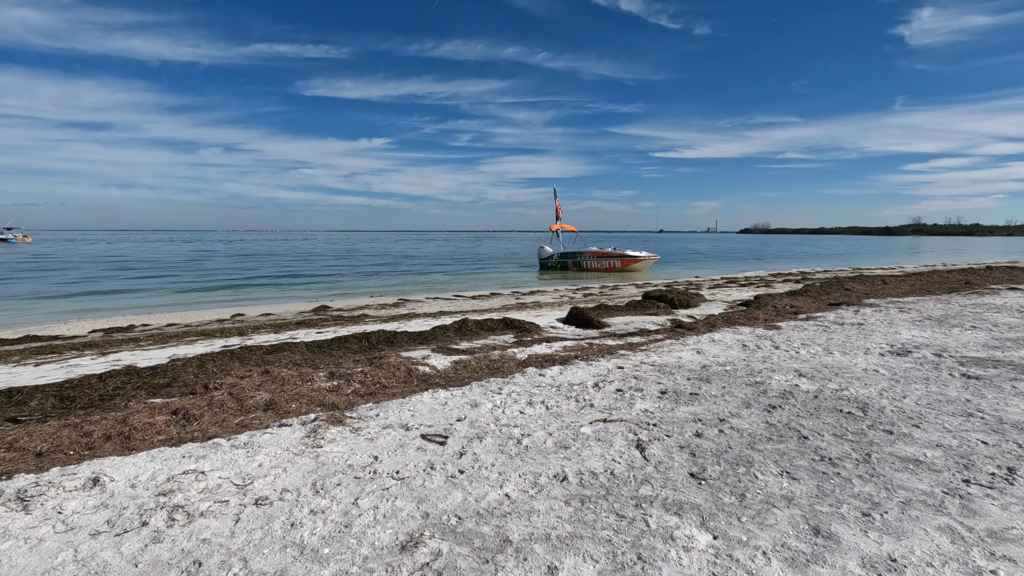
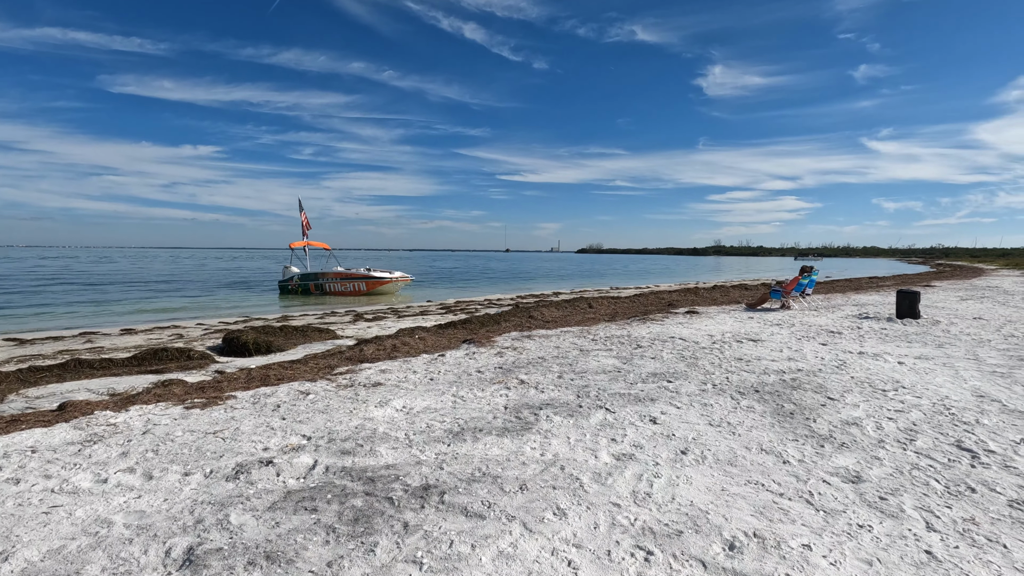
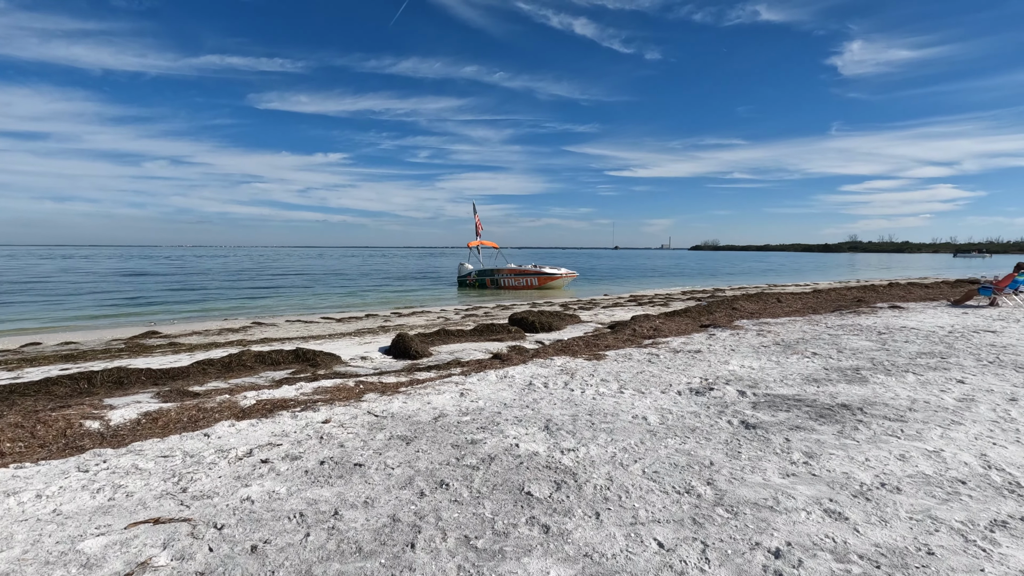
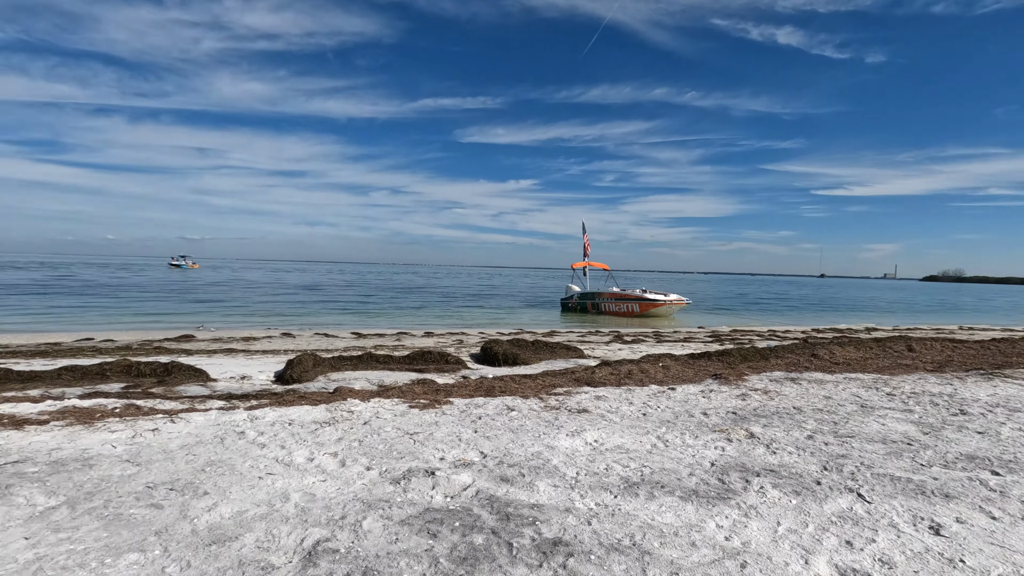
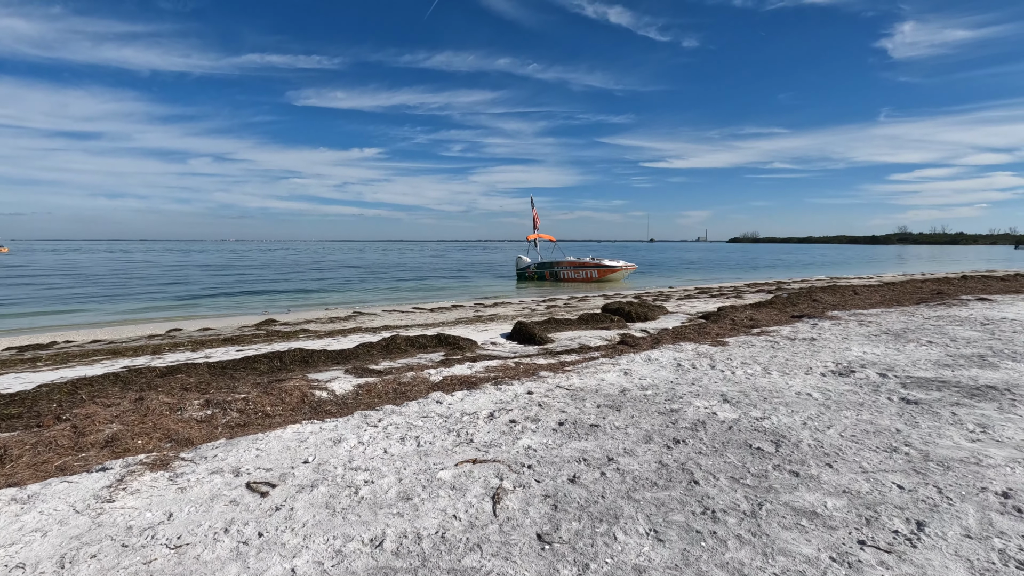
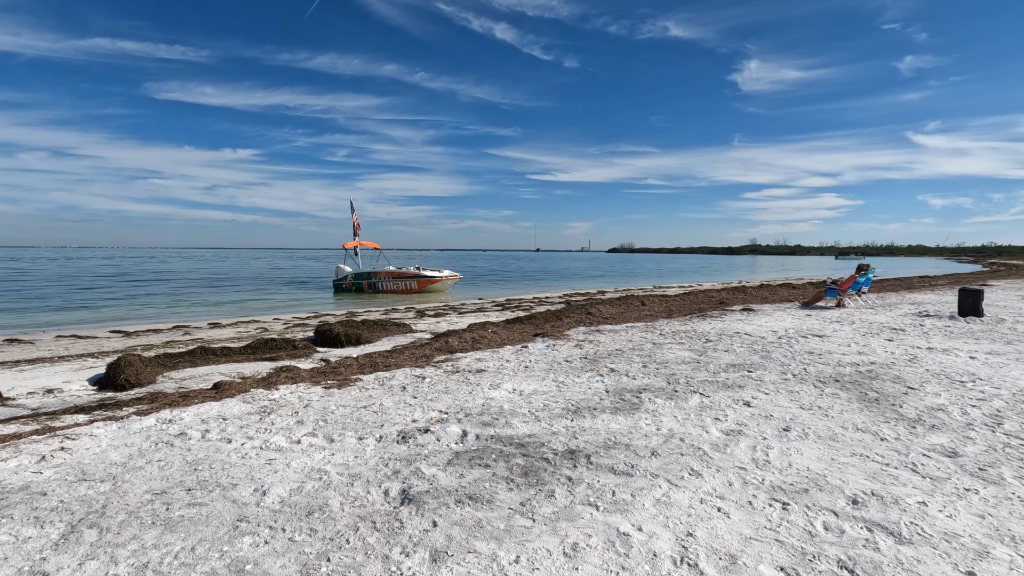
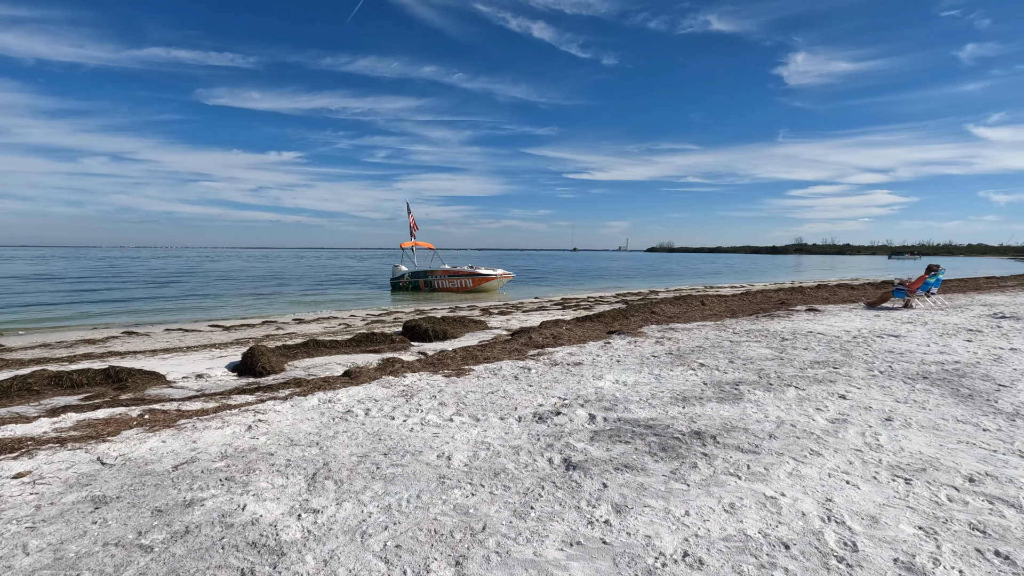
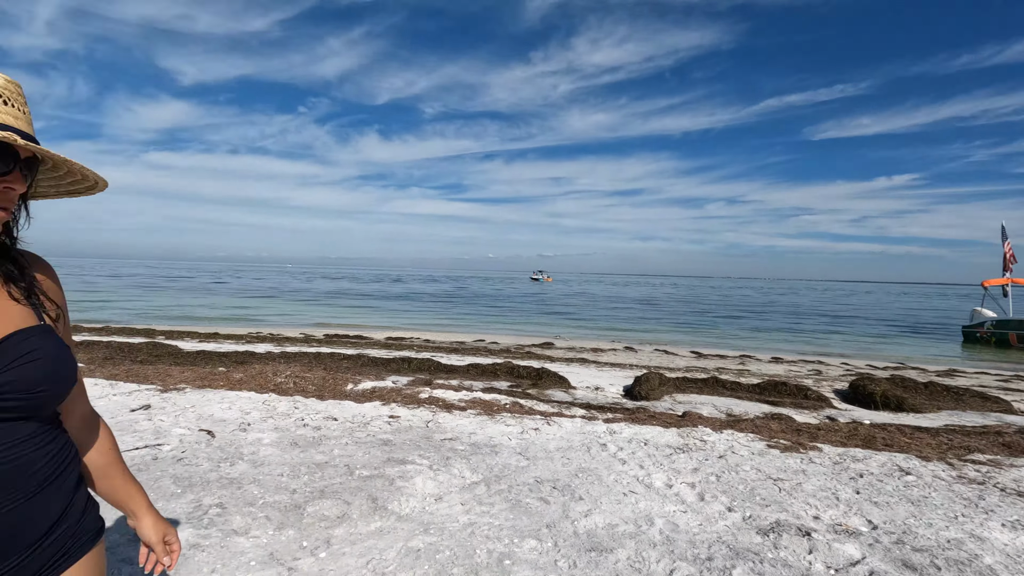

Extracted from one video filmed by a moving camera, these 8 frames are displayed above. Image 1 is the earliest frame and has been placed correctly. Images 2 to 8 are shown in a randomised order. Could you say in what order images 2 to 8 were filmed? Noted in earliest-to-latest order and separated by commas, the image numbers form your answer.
5, 3, 7, 6, 2, 4, 8
